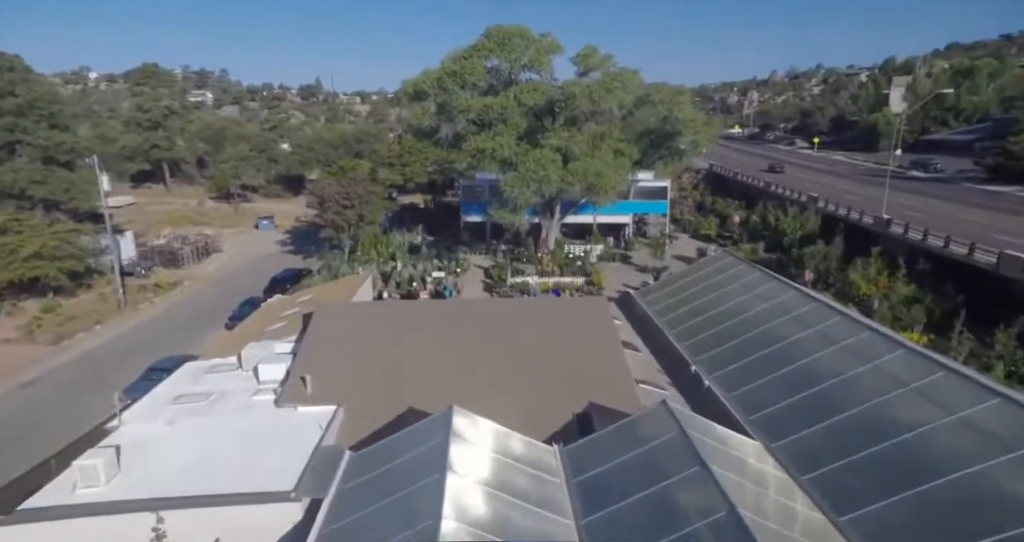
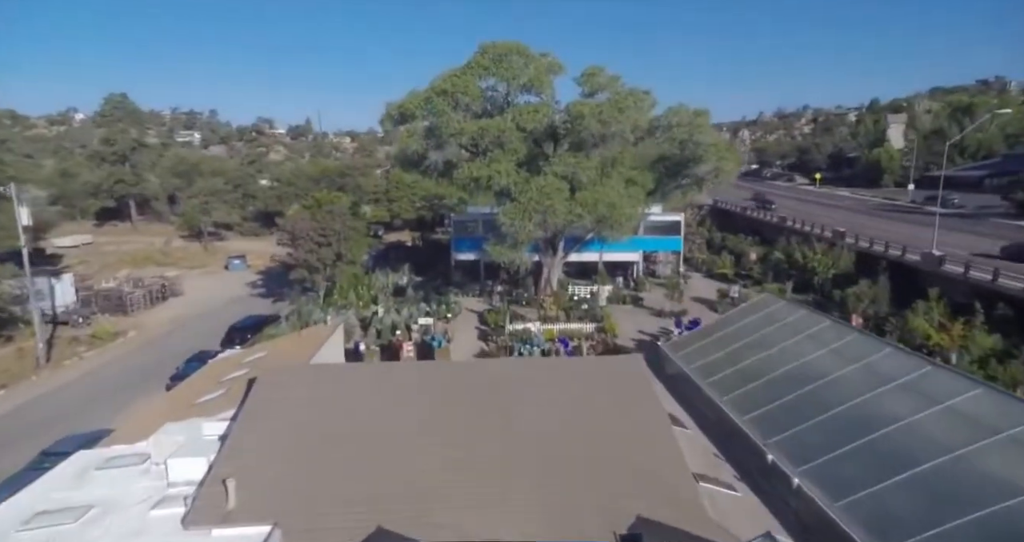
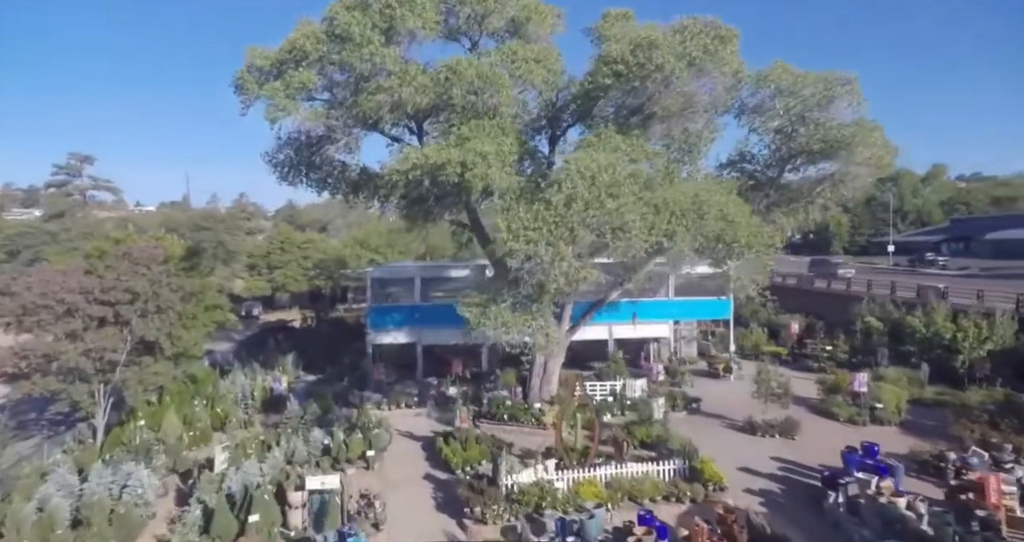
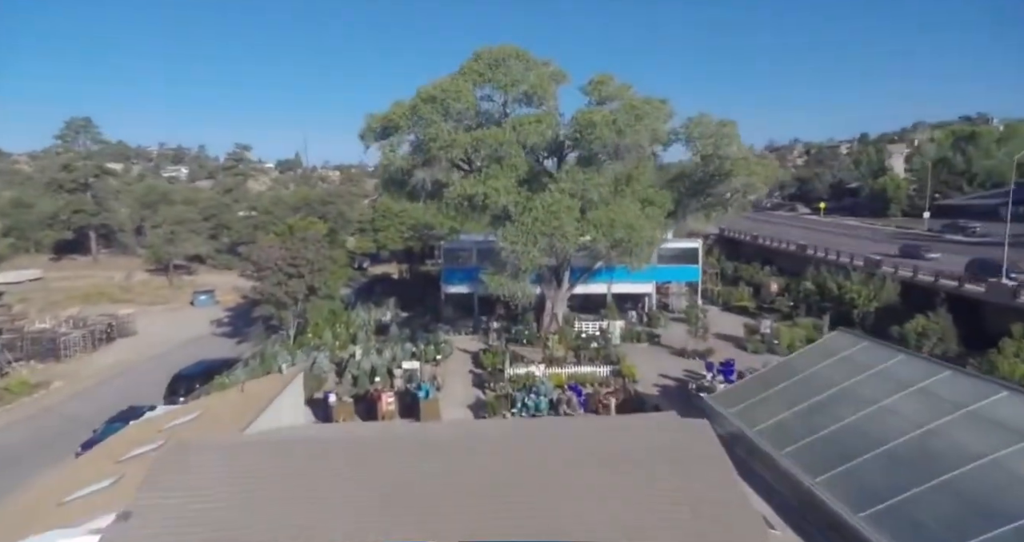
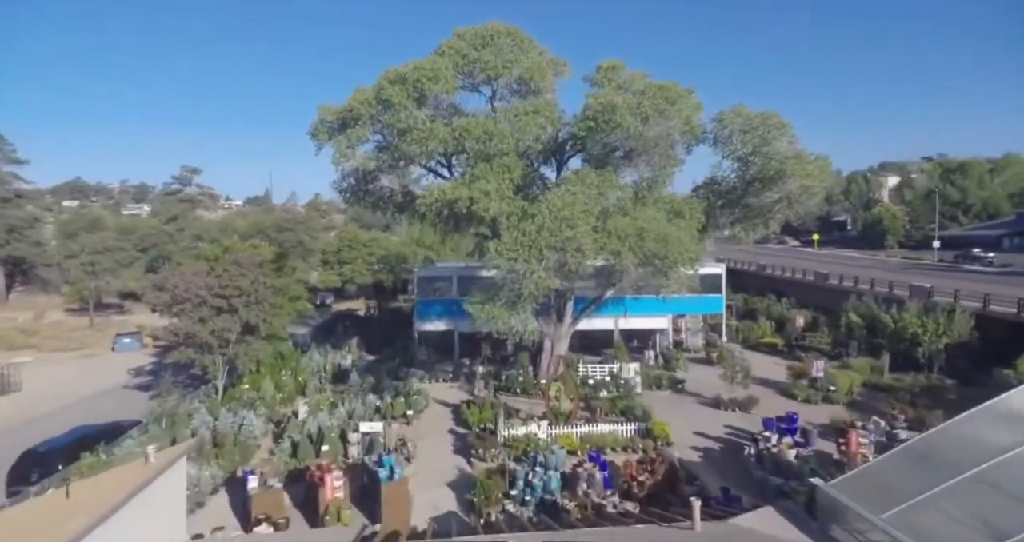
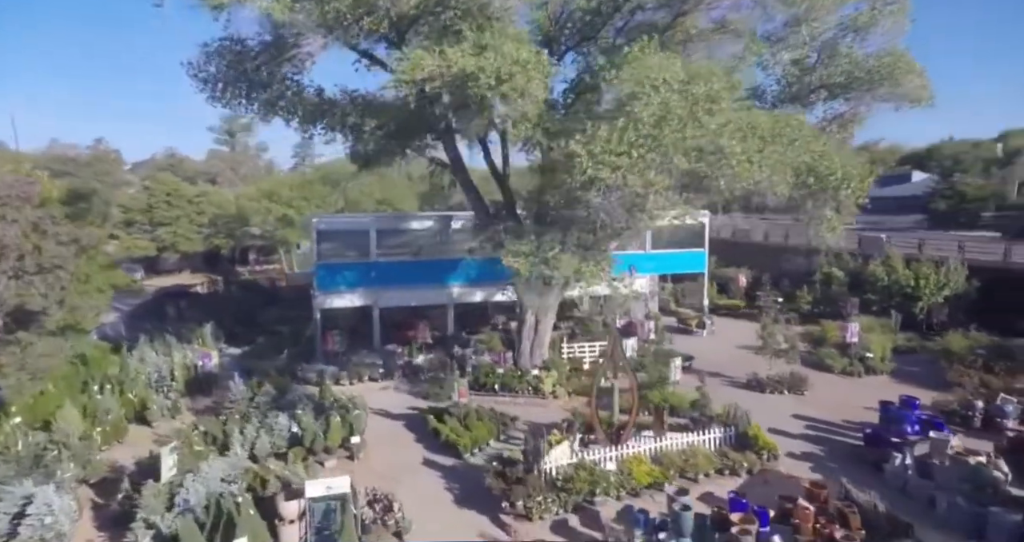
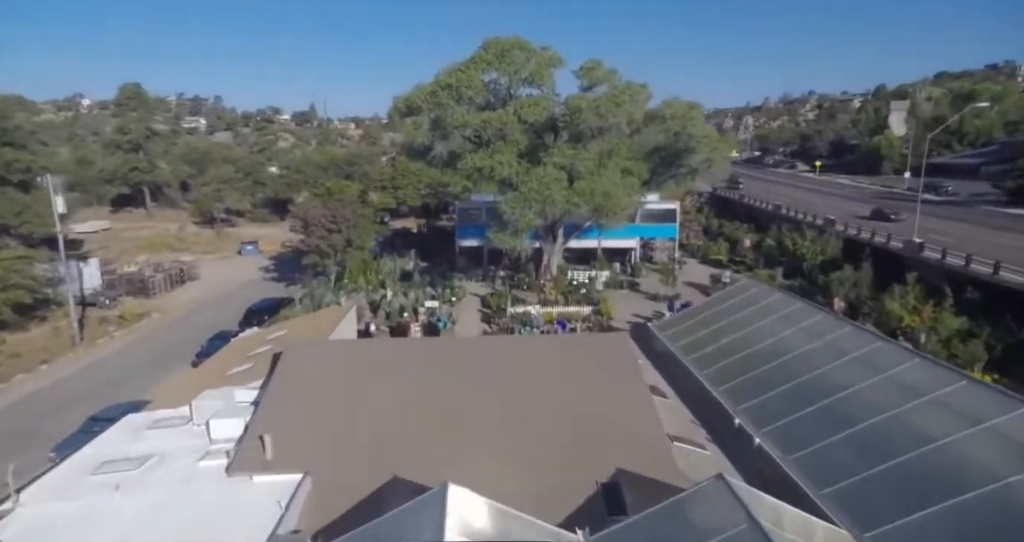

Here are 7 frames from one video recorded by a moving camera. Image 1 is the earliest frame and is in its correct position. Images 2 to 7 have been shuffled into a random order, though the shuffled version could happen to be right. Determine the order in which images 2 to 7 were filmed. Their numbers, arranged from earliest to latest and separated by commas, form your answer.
7, 2, 4, 5, 3, 6
